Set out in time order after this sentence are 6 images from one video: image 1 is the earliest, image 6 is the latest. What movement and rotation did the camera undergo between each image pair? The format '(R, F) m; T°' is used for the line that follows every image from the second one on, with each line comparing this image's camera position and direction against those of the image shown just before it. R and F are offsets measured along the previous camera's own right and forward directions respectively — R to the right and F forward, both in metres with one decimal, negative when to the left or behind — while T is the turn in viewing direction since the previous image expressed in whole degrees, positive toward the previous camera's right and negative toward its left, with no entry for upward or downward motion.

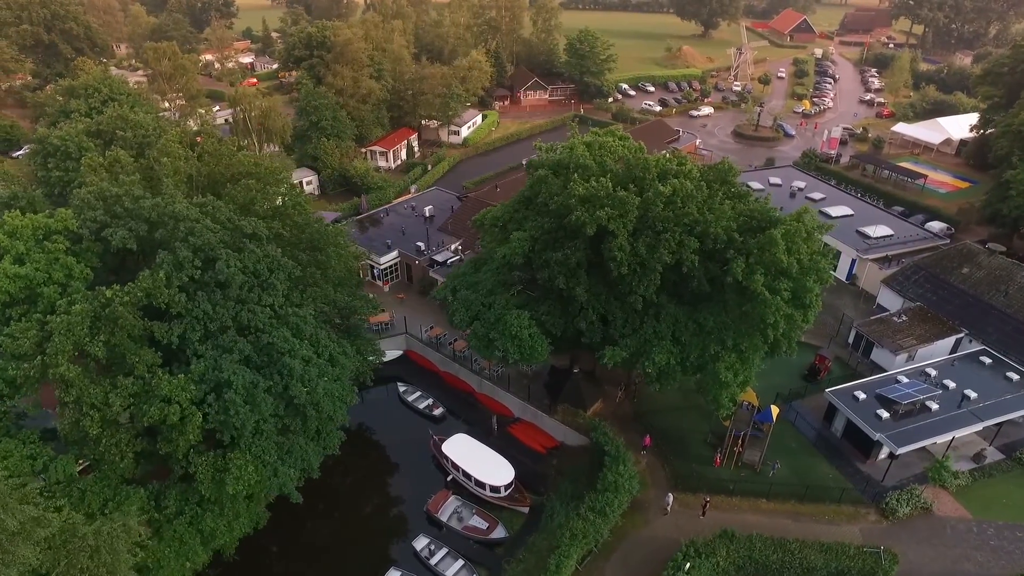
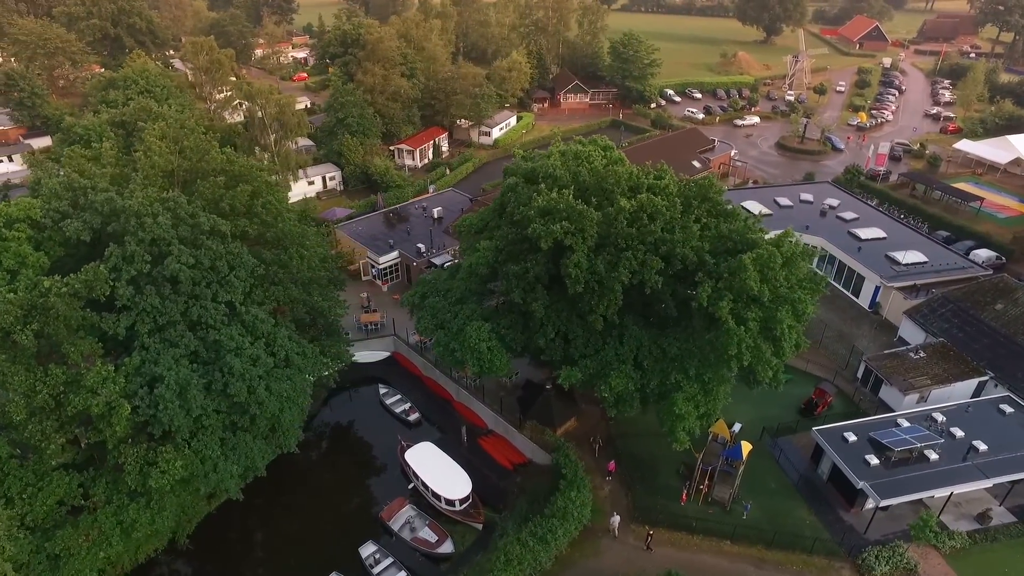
(+3.9, +1.0) m; -5°
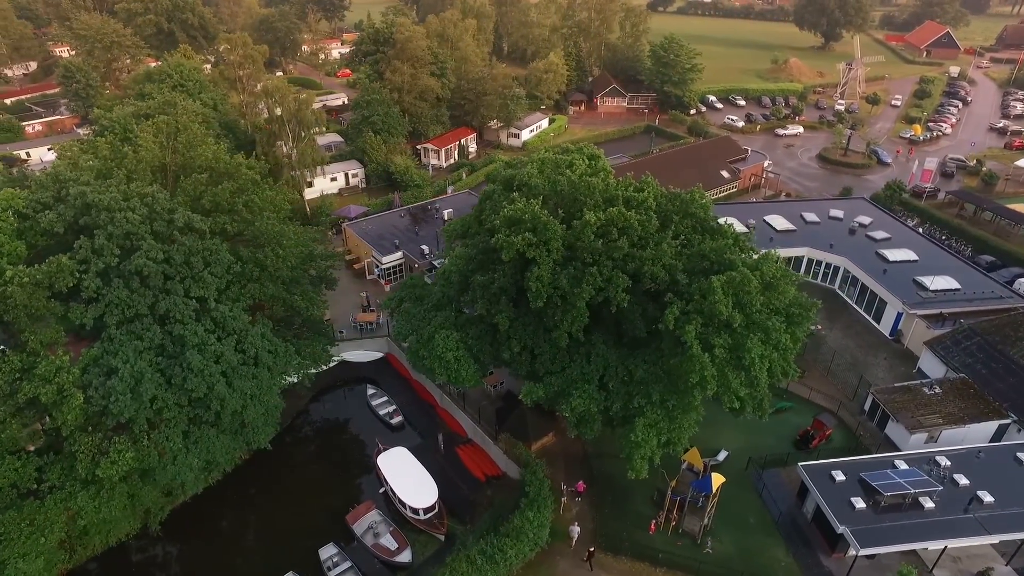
(+3.2, +0.8) m; -5°
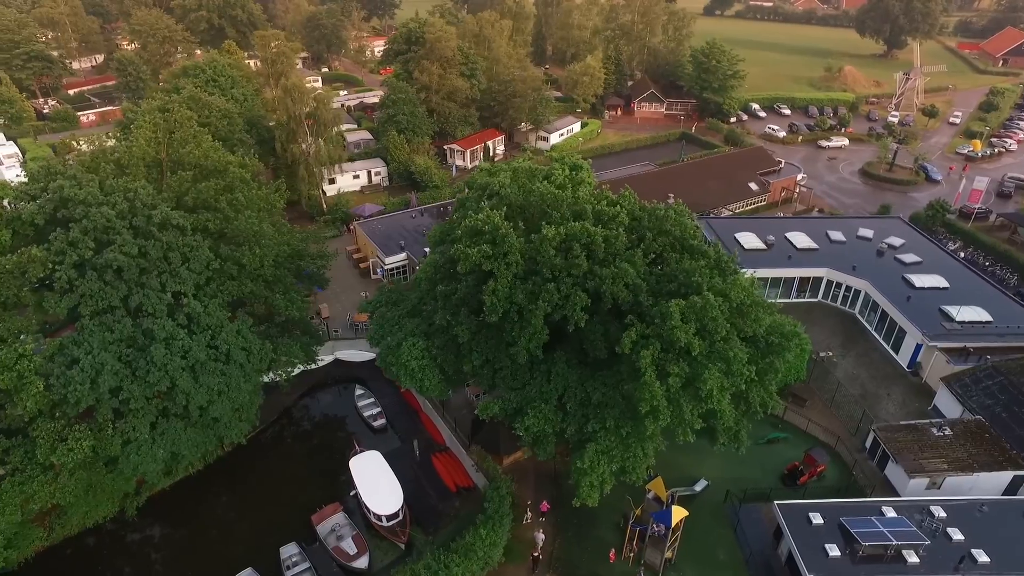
(+3.2, +0.7) m; -5°
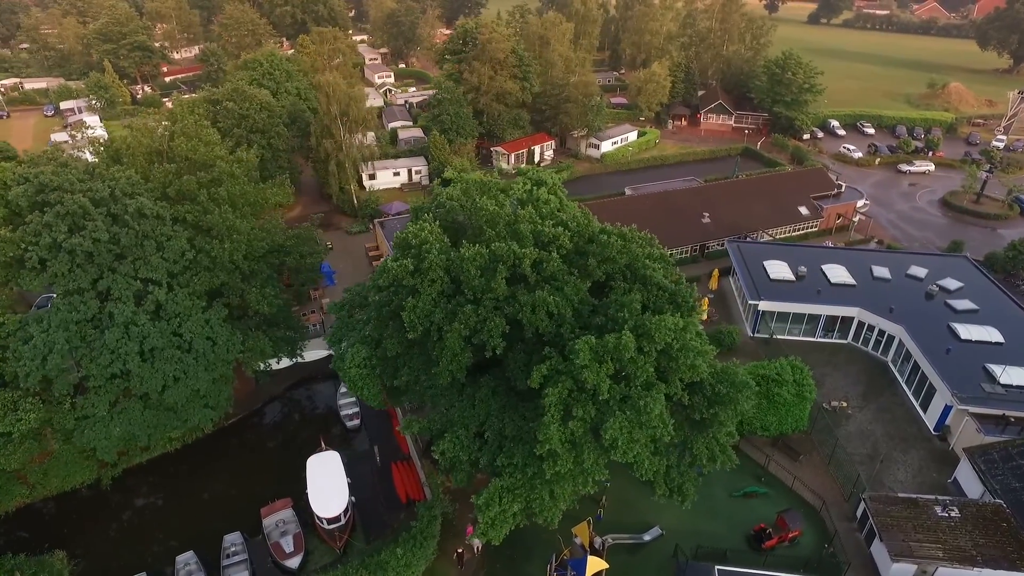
(+5.3, +1.4) m; -8°
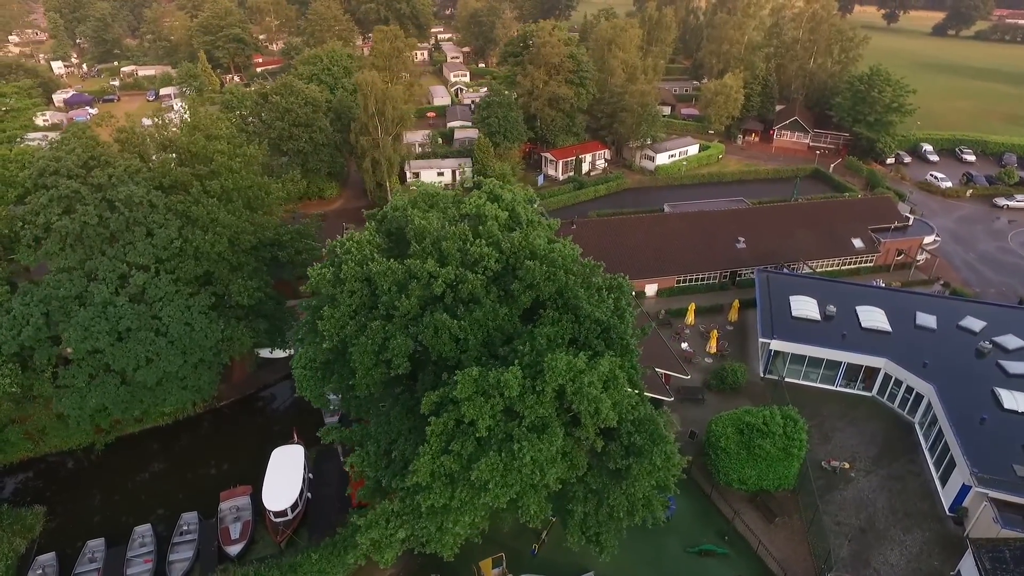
(+5.4, +1.3) m; -8°
